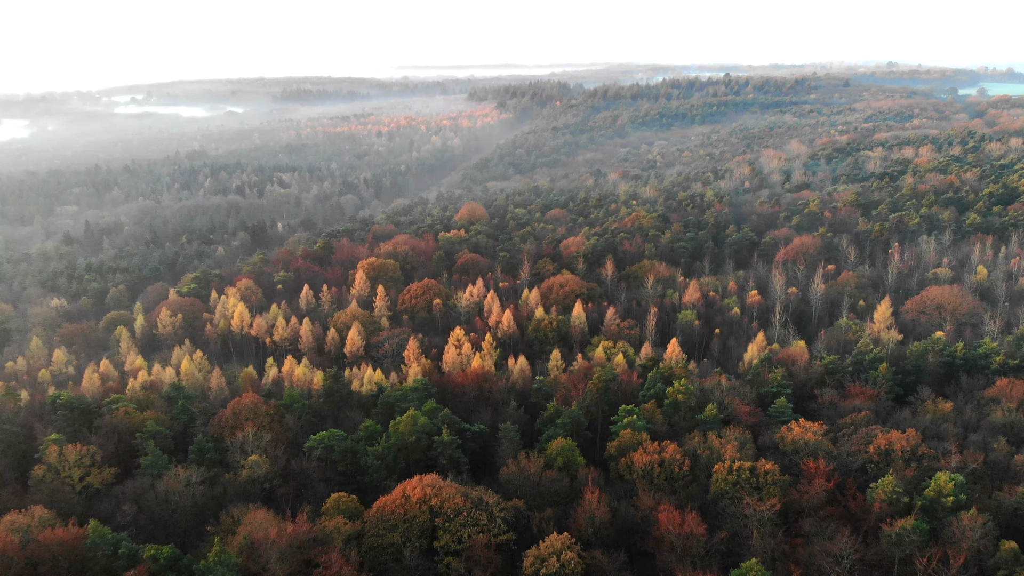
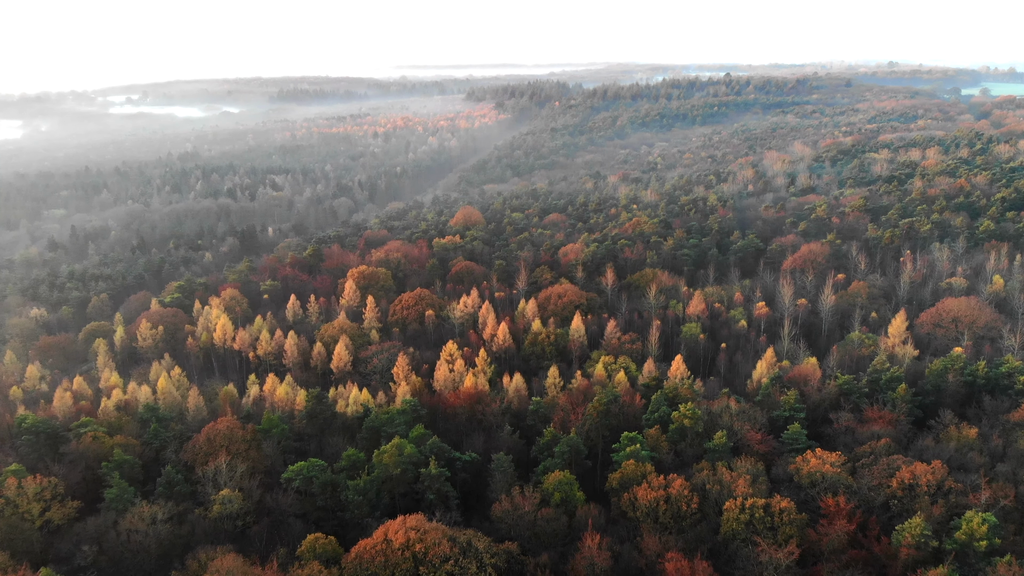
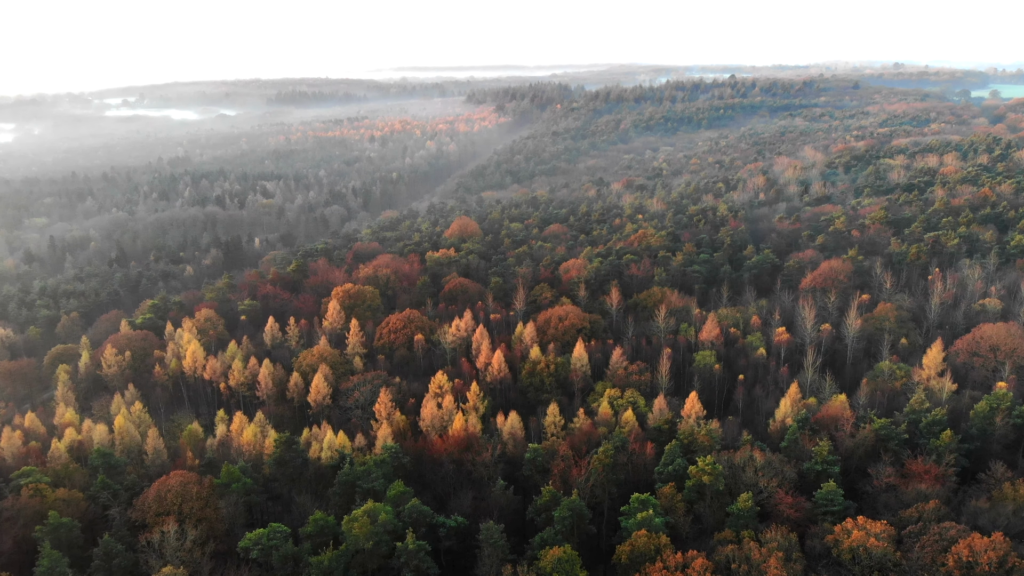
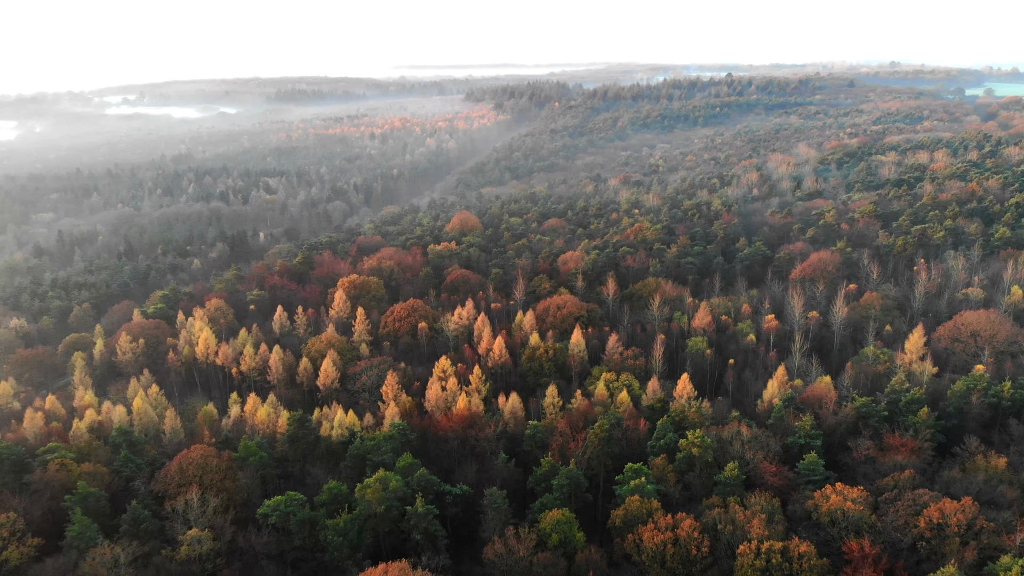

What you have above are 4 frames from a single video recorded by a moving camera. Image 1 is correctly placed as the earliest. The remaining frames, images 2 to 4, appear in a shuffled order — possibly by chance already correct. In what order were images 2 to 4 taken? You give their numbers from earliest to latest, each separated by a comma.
2, 4, 3
